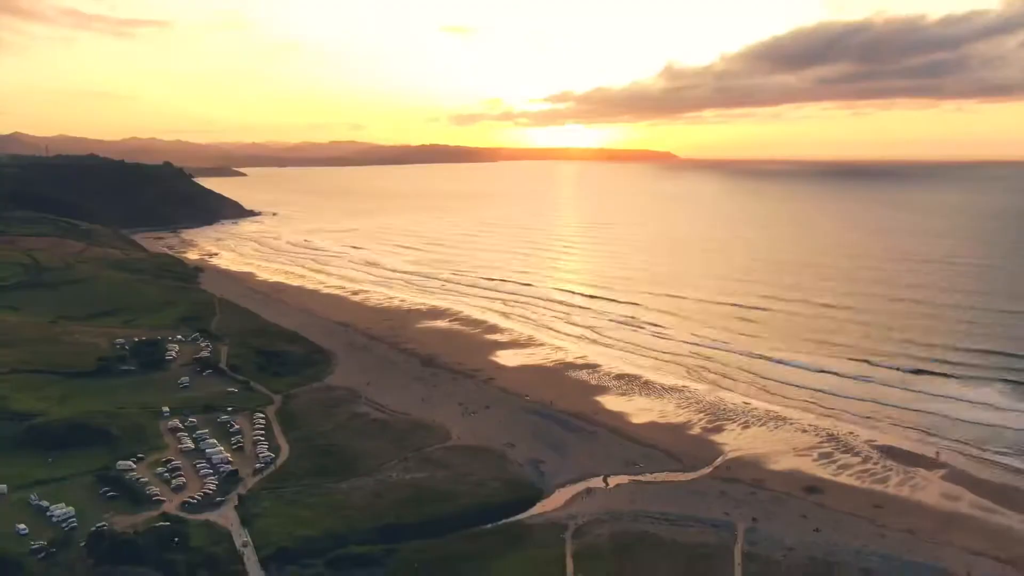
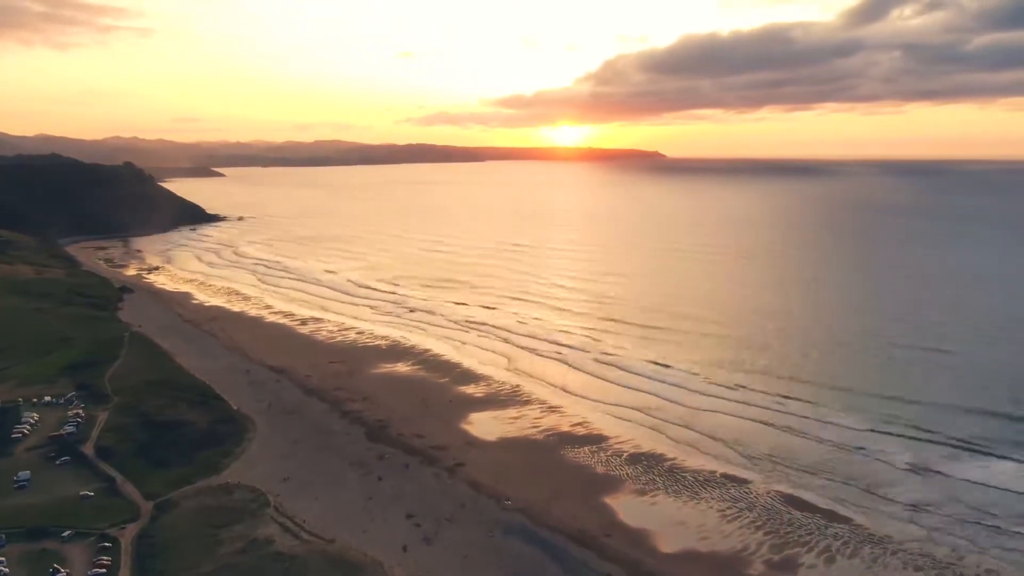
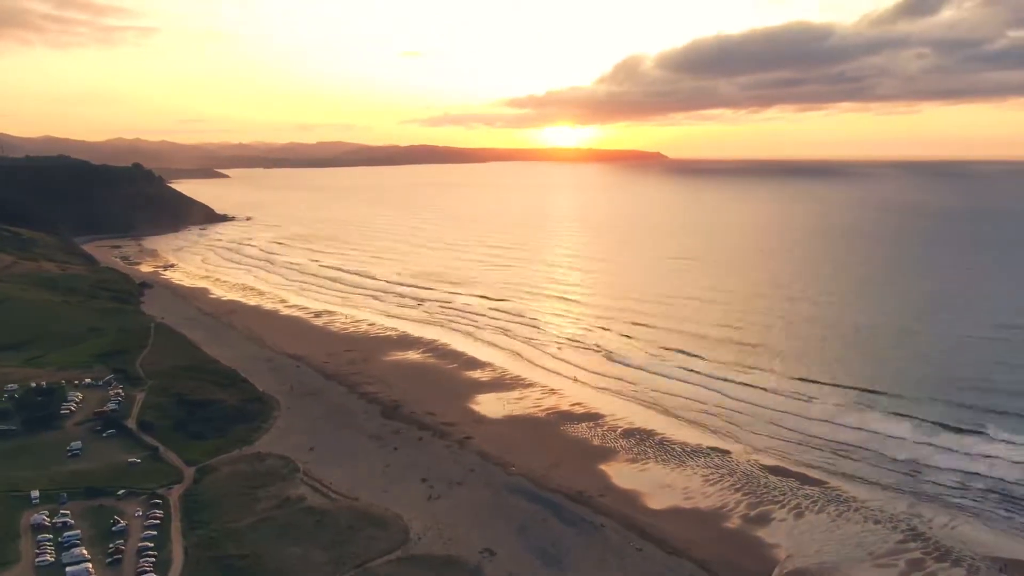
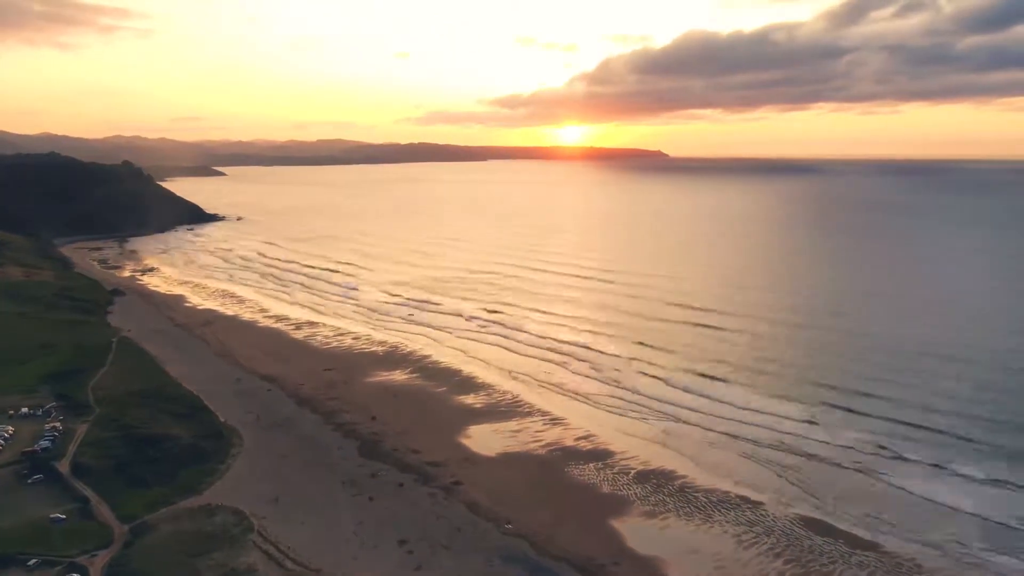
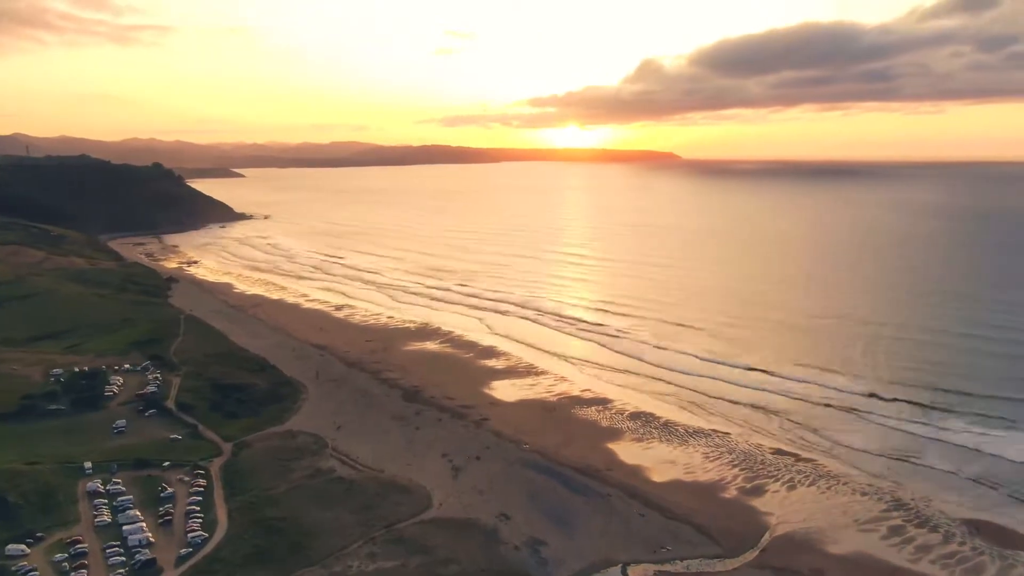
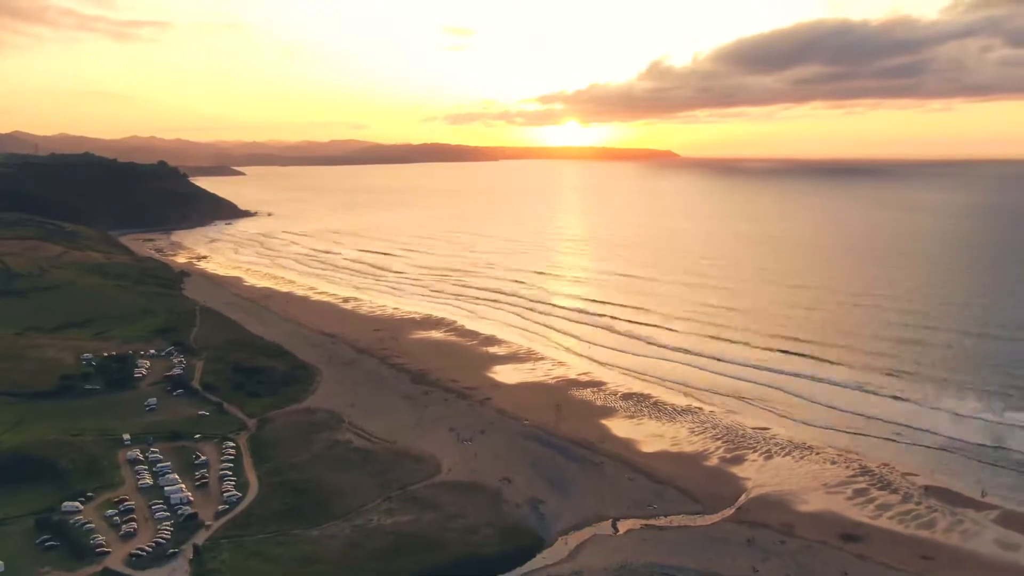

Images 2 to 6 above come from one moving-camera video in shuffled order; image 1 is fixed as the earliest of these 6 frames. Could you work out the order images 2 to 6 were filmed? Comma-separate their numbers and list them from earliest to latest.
6, 5, 3, 2, 4
